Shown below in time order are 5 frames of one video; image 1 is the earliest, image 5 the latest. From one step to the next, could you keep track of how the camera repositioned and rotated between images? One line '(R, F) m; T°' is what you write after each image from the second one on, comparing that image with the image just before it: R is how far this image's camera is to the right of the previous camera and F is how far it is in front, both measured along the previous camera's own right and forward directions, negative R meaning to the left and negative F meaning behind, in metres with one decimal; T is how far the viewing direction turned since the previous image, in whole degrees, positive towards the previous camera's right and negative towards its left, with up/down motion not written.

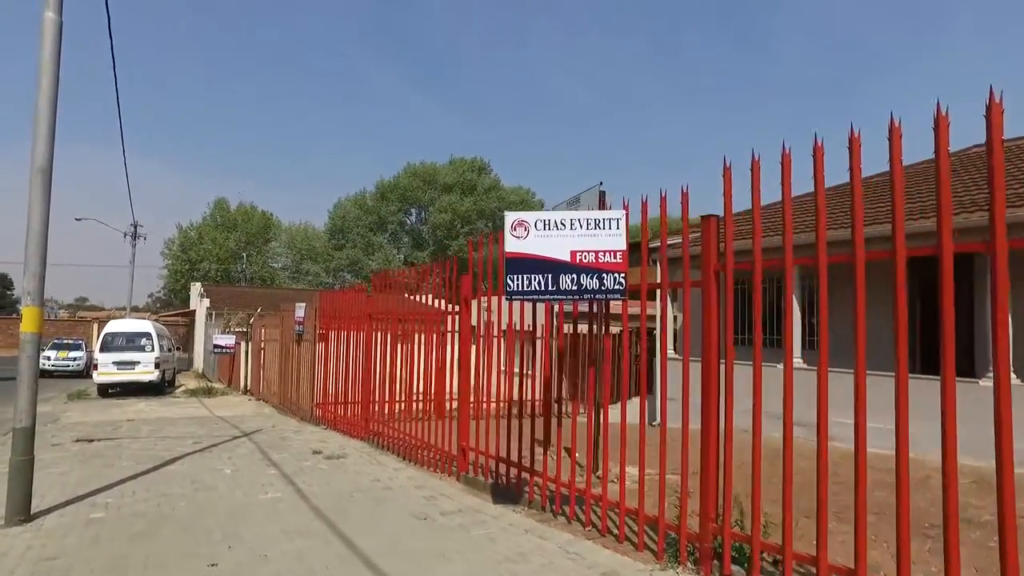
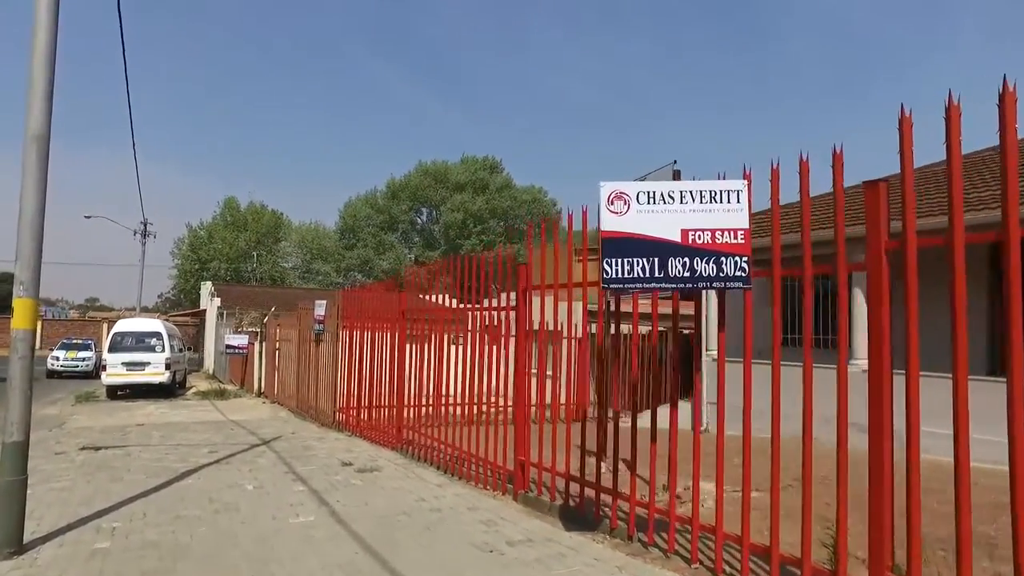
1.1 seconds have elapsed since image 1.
(-0.5, +0.9) m; -1°
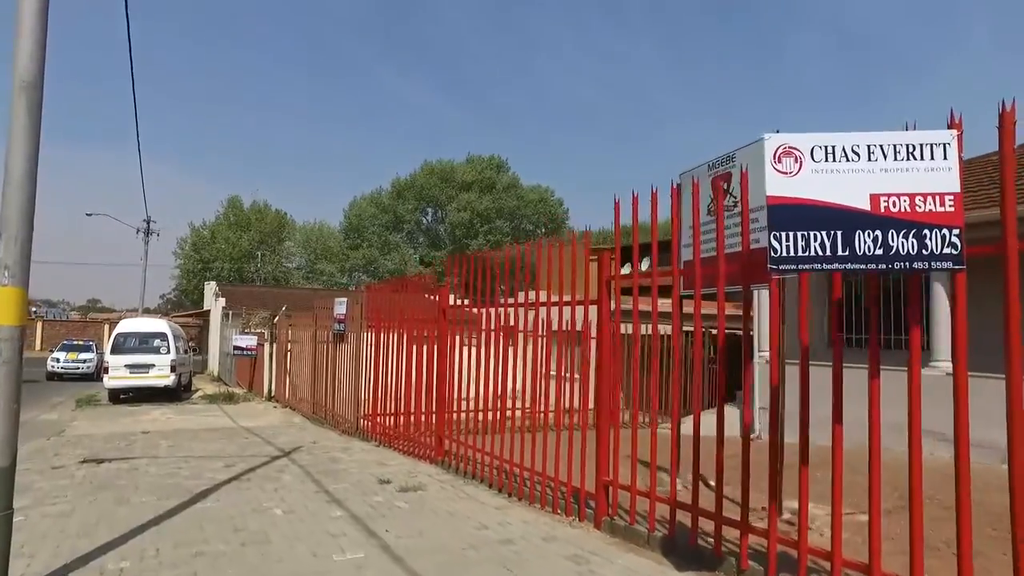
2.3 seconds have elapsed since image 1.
(-0.6, +1.0) m; 0°
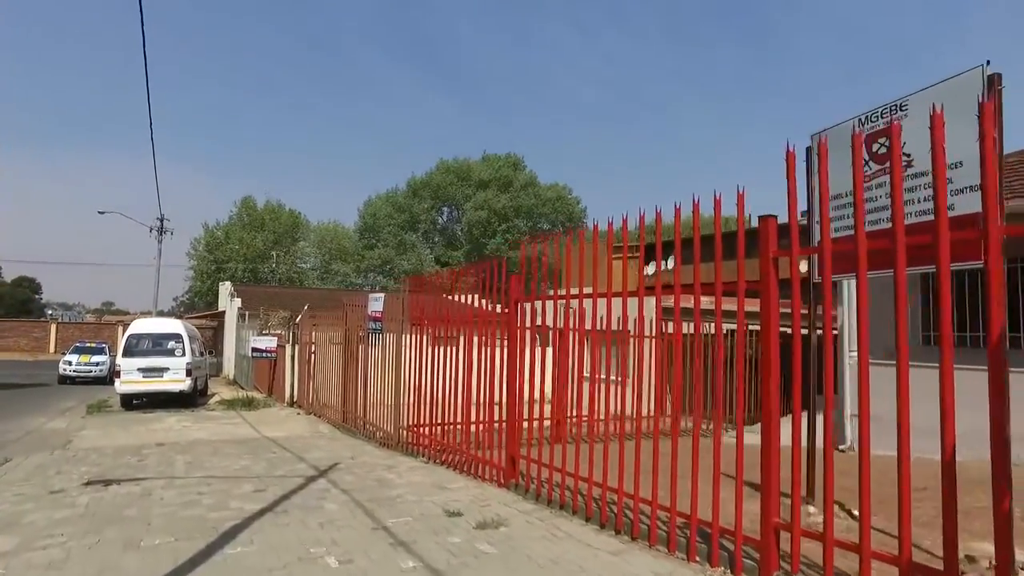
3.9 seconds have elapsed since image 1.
(-0.7, +1.3) m; -1°
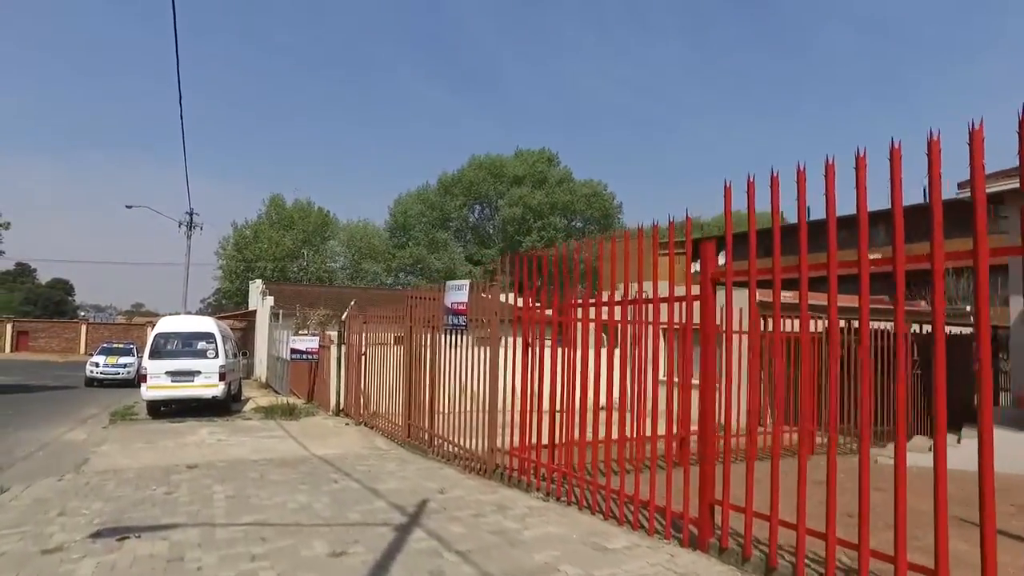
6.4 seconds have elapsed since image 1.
(-1.1, +2.1) m; -2°
